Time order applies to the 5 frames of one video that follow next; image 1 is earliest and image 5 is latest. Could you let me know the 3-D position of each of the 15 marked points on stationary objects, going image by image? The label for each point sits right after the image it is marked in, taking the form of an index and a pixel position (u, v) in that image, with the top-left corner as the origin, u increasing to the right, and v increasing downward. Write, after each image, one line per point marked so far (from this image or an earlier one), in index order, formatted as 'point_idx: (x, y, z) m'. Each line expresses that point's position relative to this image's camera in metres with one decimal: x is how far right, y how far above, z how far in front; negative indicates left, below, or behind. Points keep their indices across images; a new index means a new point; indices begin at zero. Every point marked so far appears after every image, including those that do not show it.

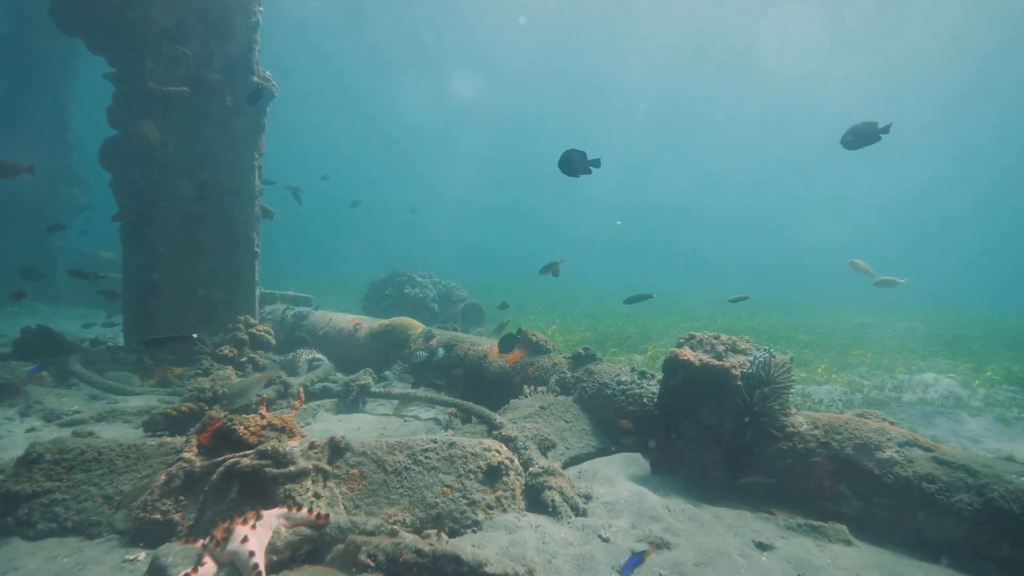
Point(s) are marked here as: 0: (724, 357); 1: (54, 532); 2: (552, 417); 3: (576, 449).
0: (+2.8, -0.9, +5.7) m
1: (-4.4, -2.3, +4.2) m
2: (+0.6, -1.9, +6.5) m
3: (+0.9, -2.2, +6.2) m
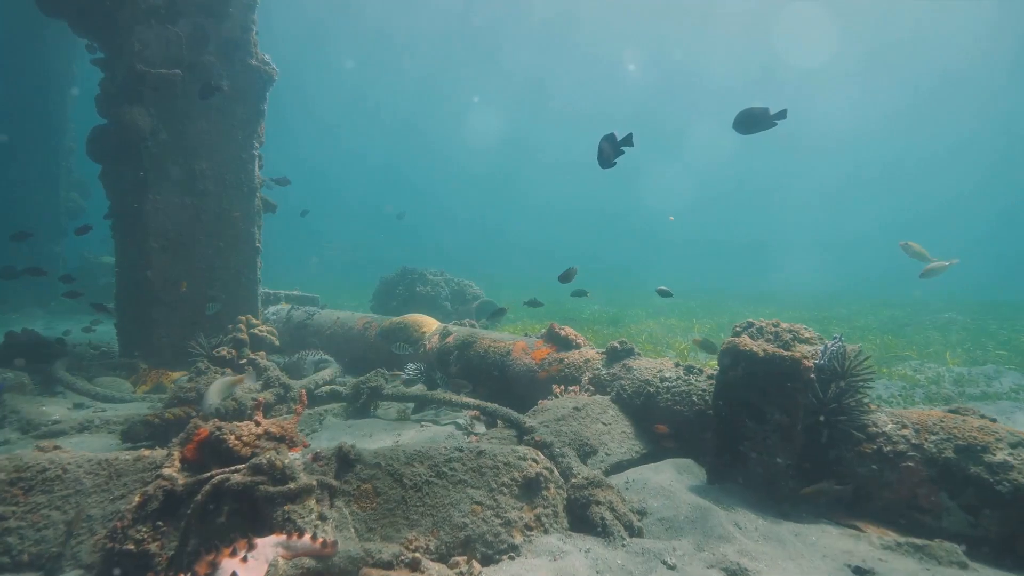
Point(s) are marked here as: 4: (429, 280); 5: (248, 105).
0: (+3.1, -0.7, +4.9) m
1: (-4.0, -2.2, +3.5) m
2: (+1.0, -1.7, +5.7) m
3: (+1.3, -2.0, +5.4) m
4: (-3.0, +0.3, +15.2) m
5: (-6.2, +4.3, +10.4) m
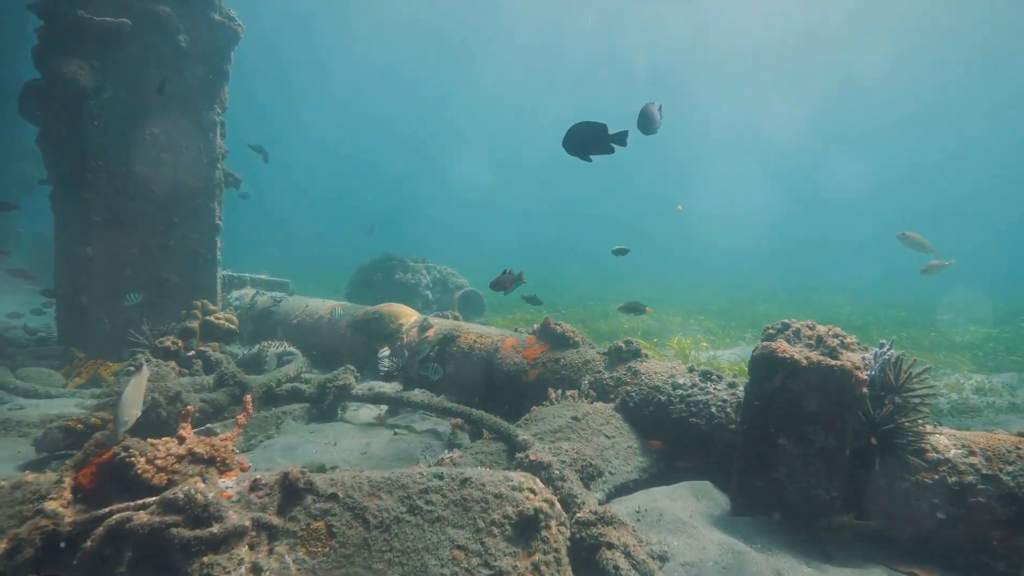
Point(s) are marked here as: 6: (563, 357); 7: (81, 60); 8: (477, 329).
0: (+3.1, -0.6, +4.2) m
1: (-4.0, -2.0, +2.5) m
2: (+0.9, -1.6, +4.9) m
3: (+1.2, -1.9, +4.6) m
4: (-3.3, +0.7, +14.2) m
5: (-6.3, +4.7, +9.2) m
6: (+0.7, -1.0, +6.2) m
7: (-8.0, +4.2, +8.2) m
8: (-0.6, -0.7, +7.0) m
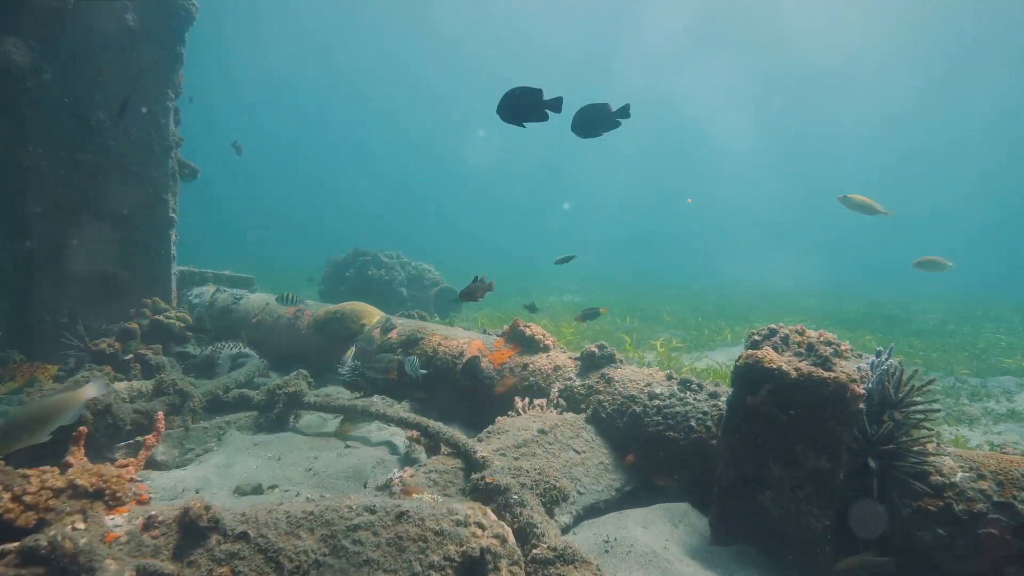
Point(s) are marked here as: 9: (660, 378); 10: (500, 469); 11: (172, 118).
0: (+2.7, -0.6, +3.7) m
1: (-4.4, -2.0, +2.0) m
2: (+0.5, -1.6, +4.5) m
3: (+0.8, -1.9, +4.2) m
4: (-3.9, +0.8, +13.7) m
5: (-6.8, +4.7, +8.6) m
6: (+0.3, -1.0, +5.7) m
7: (-8.4, +4.3, +7.5) m
8: (-1.0, -0.6, +6.5) m
9: (+1.7, -1.0, +5.1) m
10: (-0.1, -1.6, +4.0) m
11: (-6.8, +3.4, +8.9) m
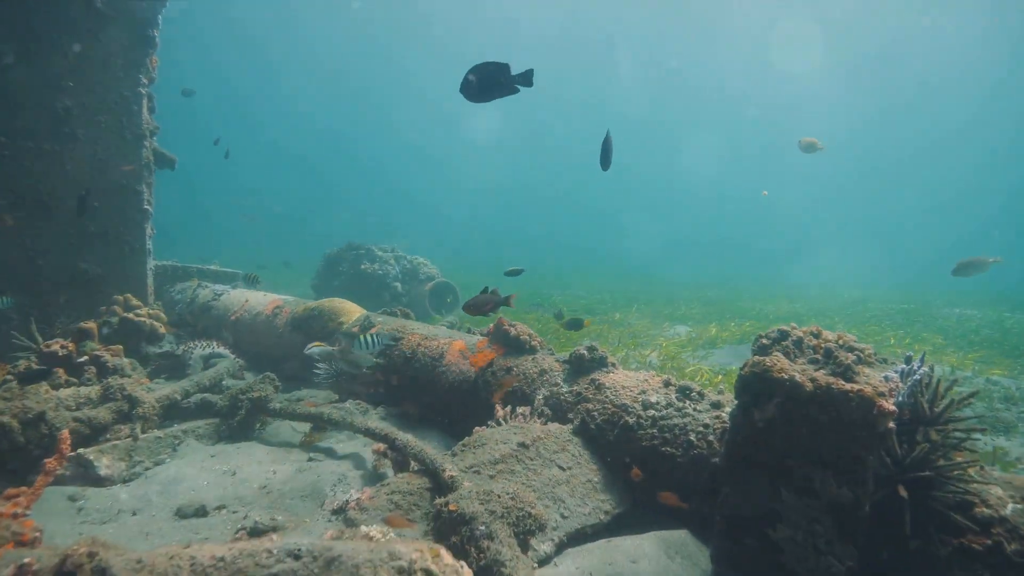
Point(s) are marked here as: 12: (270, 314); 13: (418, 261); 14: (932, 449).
0: (+2.5, -0.6, +3.2) m
1: (-4.6, -2.1, +1.5) m
2: (+0.2, -1.6, +3.9) m
3: (+0.5, -1.9, +3.6) m
4: (-4.0, +0.9, +13.2) m
5: (-6.9, +4.8, +8.1) m
6: (0.0, -0.9, +5.2) m
7: (-8.6, +4.3, +7.0) m
8: (-1.2, -0.6, +6.0) m
9: (+1.5, -1.0, +4.5) m
10: (-0.3, -1.6, +3.5) m
11: (-6.9, +3.5, +8.4) m
12: (-4.2, -0.5, +7.6) m
13: (-2.9, +0.9, +14.0) m
14: (+2.8, -1.1, +3.0) m
